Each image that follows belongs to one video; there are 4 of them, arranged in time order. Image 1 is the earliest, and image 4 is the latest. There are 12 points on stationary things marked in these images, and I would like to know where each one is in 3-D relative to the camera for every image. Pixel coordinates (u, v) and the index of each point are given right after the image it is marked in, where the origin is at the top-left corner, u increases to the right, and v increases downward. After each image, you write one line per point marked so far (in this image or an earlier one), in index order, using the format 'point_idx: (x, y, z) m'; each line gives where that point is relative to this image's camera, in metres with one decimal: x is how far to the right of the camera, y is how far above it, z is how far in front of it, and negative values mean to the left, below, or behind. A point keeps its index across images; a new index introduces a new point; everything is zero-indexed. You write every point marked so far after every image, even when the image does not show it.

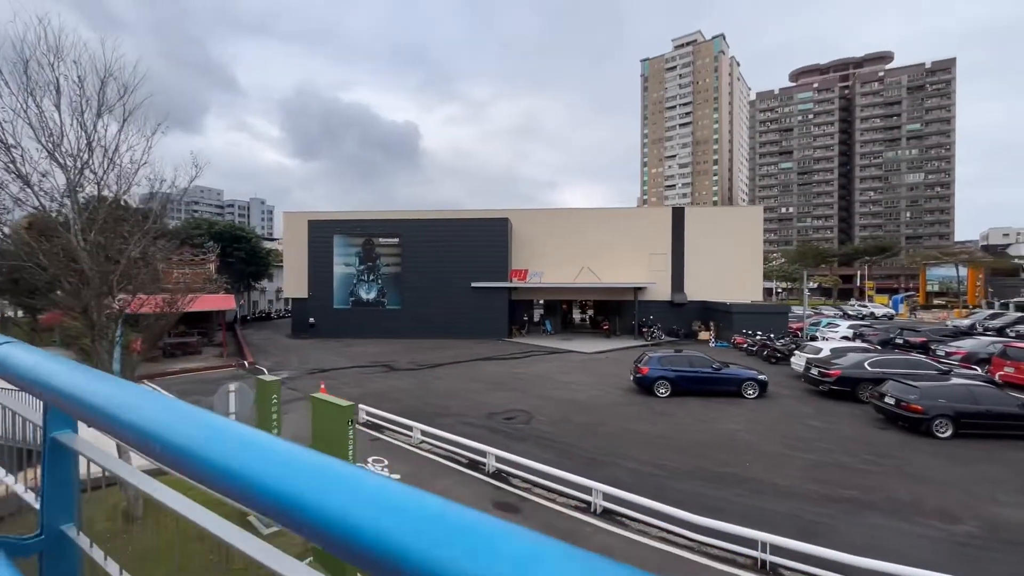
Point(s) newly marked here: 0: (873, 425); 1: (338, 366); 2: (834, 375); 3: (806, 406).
0: (+5.6, -2.1, +8.8) m
1: (-4.3, -1.9, +13.9) m
2: (+5.7, -1.5, +10.1) m
3: (+5.2, -2.1, +10.0) m
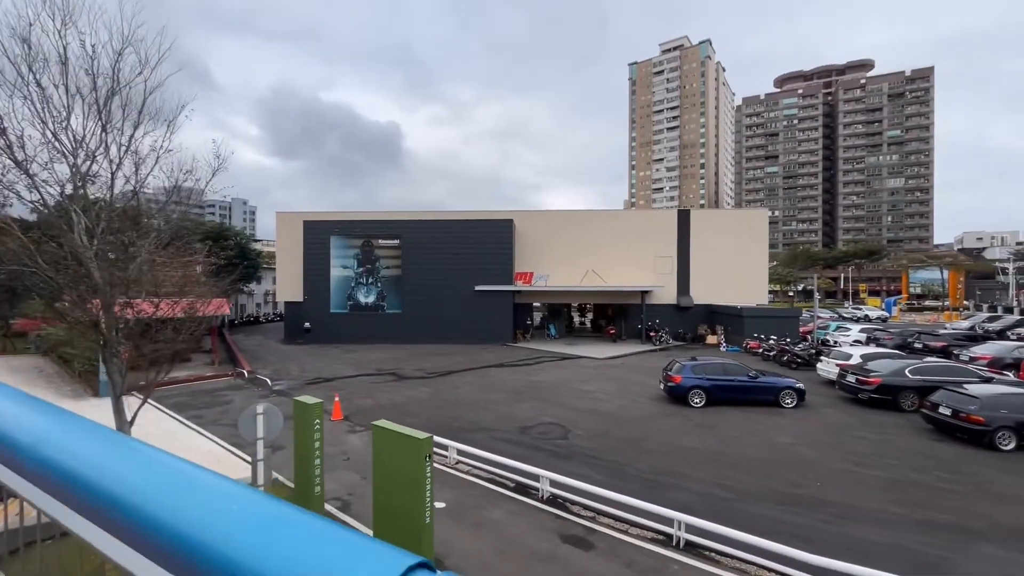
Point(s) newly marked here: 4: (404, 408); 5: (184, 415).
0: (+6.1, -2.2, +8.4) m
1: (-4.0, -2.0, +13.2) m
2: (+6.1, -1.6, +9.6) m
3: (+5.6, -2.1, +9.5) m
4: (-1.9, -2.1, +9.9) m
5: (-5.3, -2.1, +9.2) m
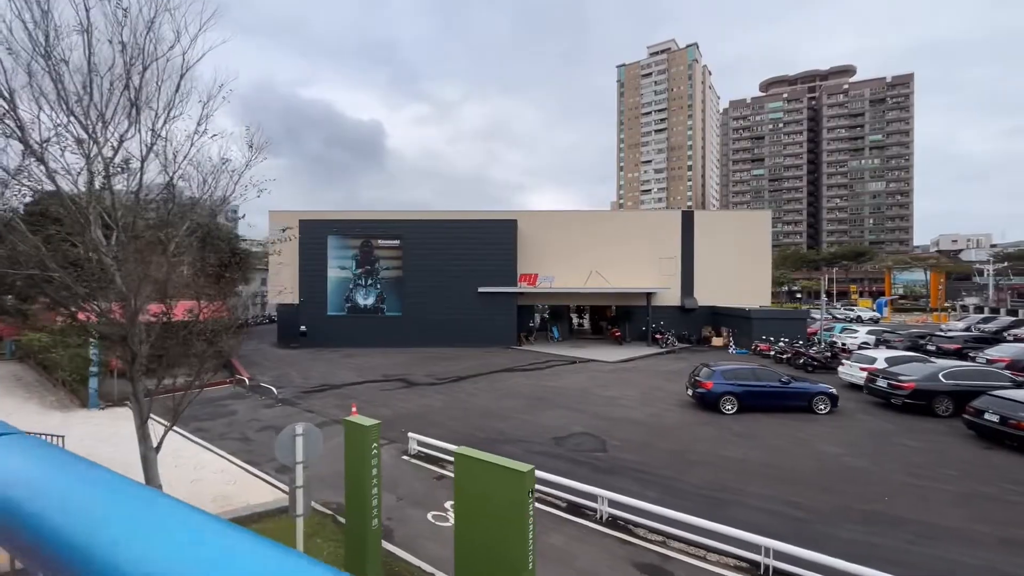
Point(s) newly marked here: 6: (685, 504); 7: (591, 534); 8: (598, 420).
0: (+6.6, -2.2, +8.1) m
1: (-3.7, -2.1, +12.6) m
2: (+6.5, -1.7, +9.4) m
3: (+6.0, -2.2, +9.3) m
4: (-1.5, -2.1, +9.4) m
5: (-4.9, -2.1, +8.6) m
6: (+1.8, -2.2, +5.9) m
7: (+0.7, -2.2, +5.1) m
8: (+1.4, -2.2, +9.5) m
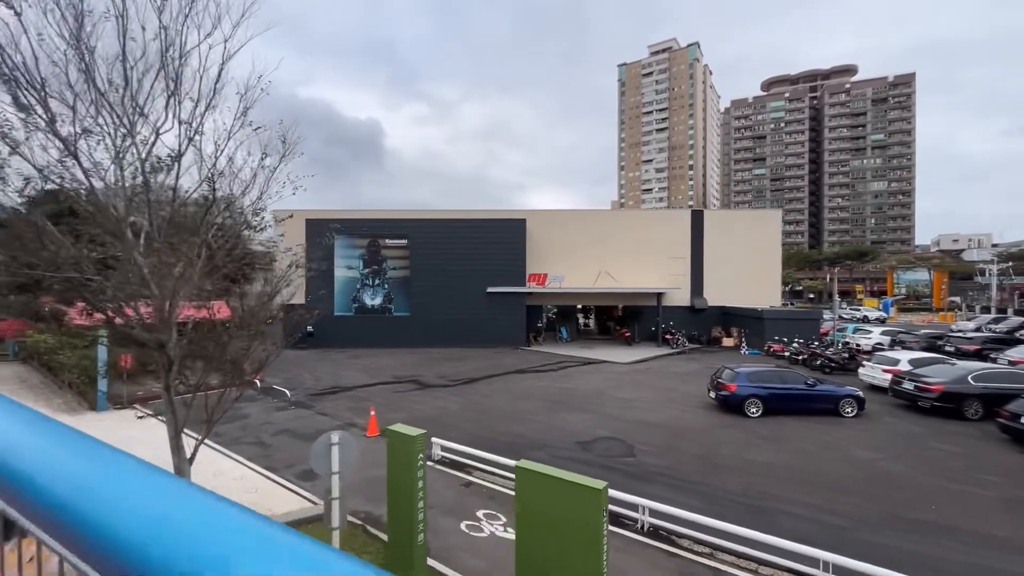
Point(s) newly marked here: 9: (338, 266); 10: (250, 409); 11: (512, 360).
0: (+6.9, -2.2, +8.0) m
1: (-3.3, -2.1, +12.4) m
2: (+6.9, -1.7, +9.2) m
3: (+6.4, -2.2, +9.1) m
4: (-1.2, -2.1, +9.2) m
5: (-4.6, -2.1, +8.4) m
6: (+2.1, -2.2, +5.7) m
7: (+1.0, -2.2, +4.9) m
8: (+1.8, -2.2, +9.3) m
9: (-5.5, +0.7, +17.9) m
10: (-4.5, -2.1, +9.8) m
11: (0.0, -2.0, +15.7) m
